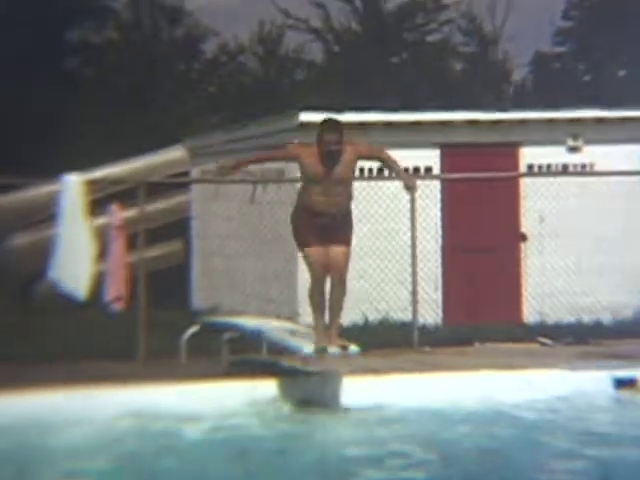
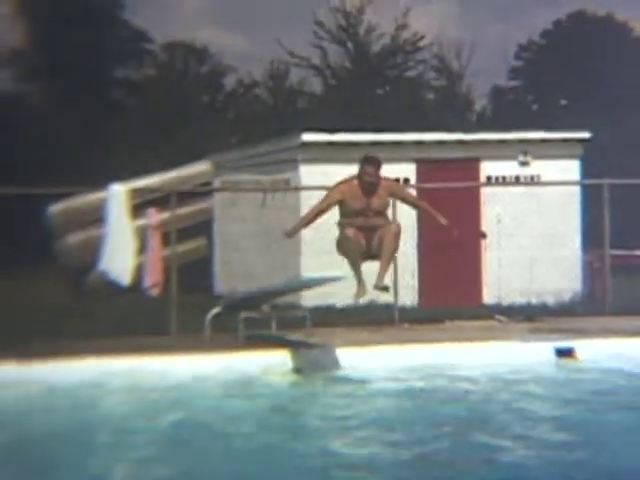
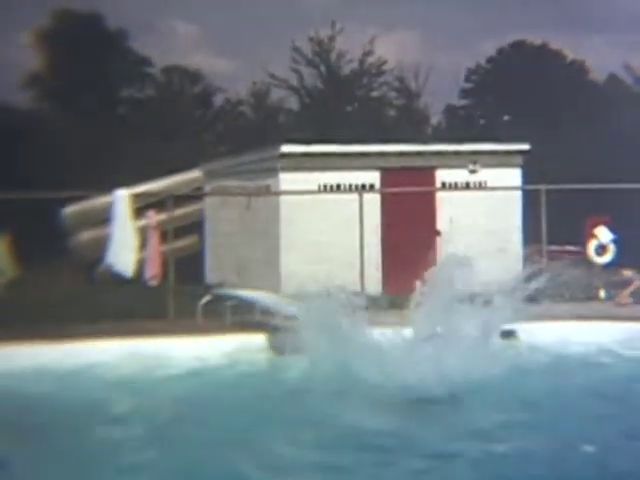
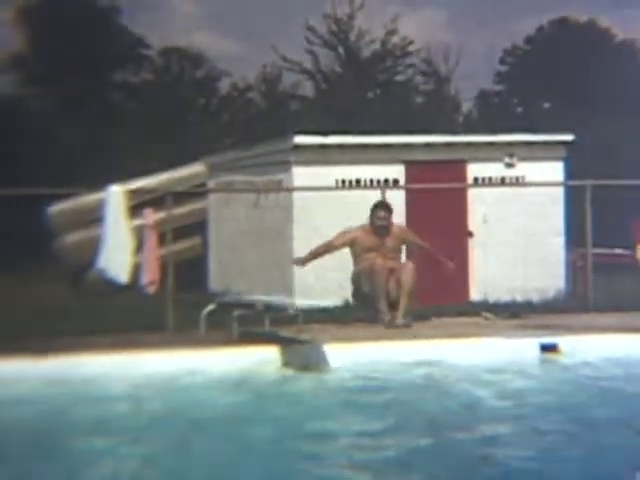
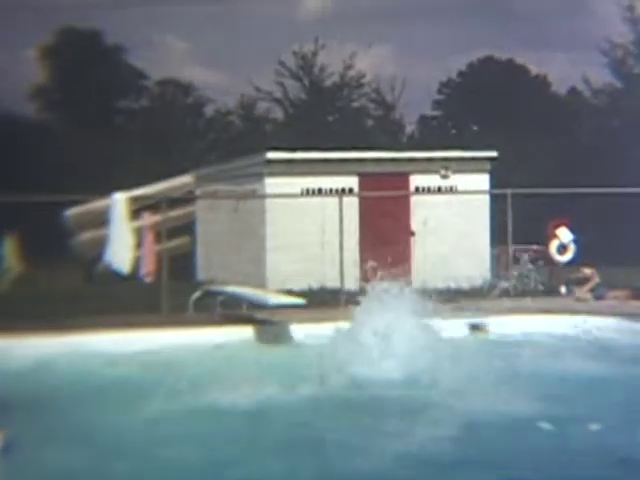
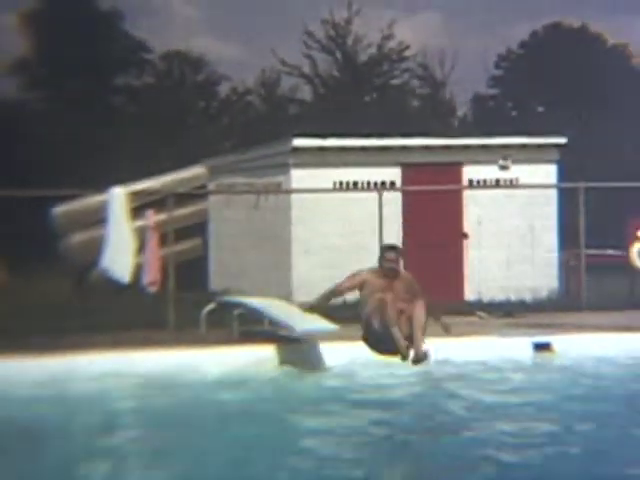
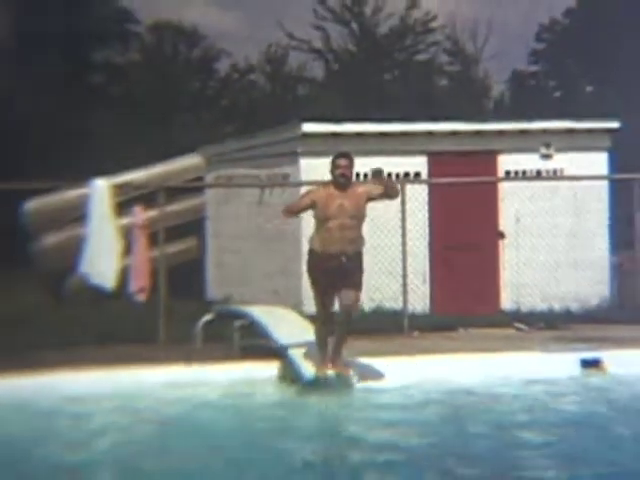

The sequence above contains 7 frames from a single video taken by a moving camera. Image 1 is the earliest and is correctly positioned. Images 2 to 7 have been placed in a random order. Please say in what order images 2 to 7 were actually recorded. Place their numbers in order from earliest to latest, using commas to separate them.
7, 2, 4, 6, 3, 5
